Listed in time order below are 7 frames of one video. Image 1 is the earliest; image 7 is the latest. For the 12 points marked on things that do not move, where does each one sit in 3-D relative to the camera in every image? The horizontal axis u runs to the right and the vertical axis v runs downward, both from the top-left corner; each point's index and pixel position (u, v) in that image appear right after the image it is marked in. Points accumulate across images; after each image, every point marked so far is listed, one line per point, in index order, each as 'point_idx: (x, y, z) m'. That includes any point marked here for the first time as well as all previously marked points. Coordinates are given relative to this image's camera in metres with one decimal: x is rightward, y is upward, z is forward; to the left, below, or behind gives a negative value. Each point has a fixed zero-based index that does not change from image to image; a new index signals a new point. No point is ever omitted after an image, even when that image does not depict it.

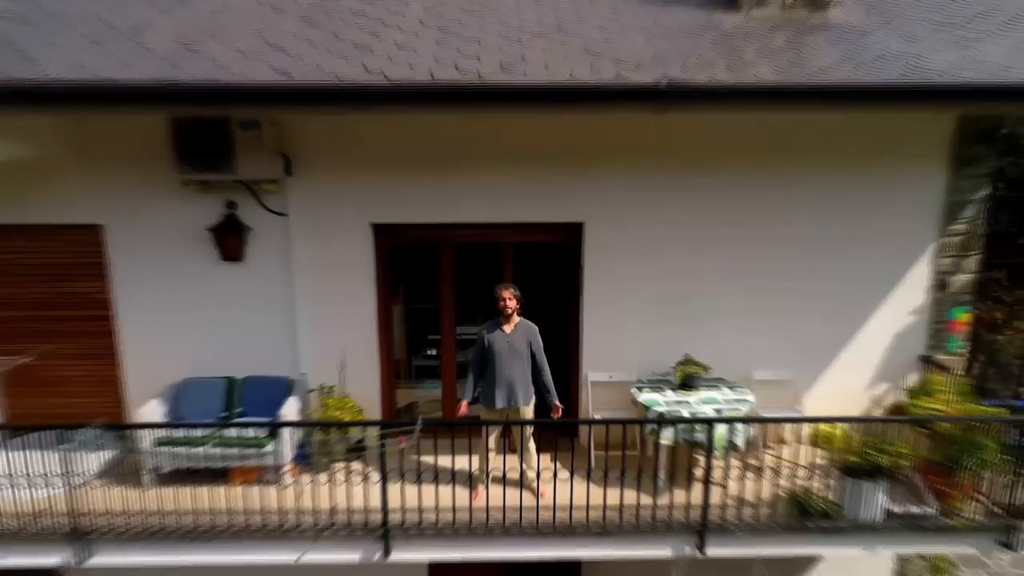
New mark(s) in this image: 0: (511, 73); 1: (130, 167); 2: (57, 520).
0: (0.0, +0.7, +2.3) m
1: (-1.5, +0.5, +2.8) m
2: (-1.6, -0.8, +2.5) m
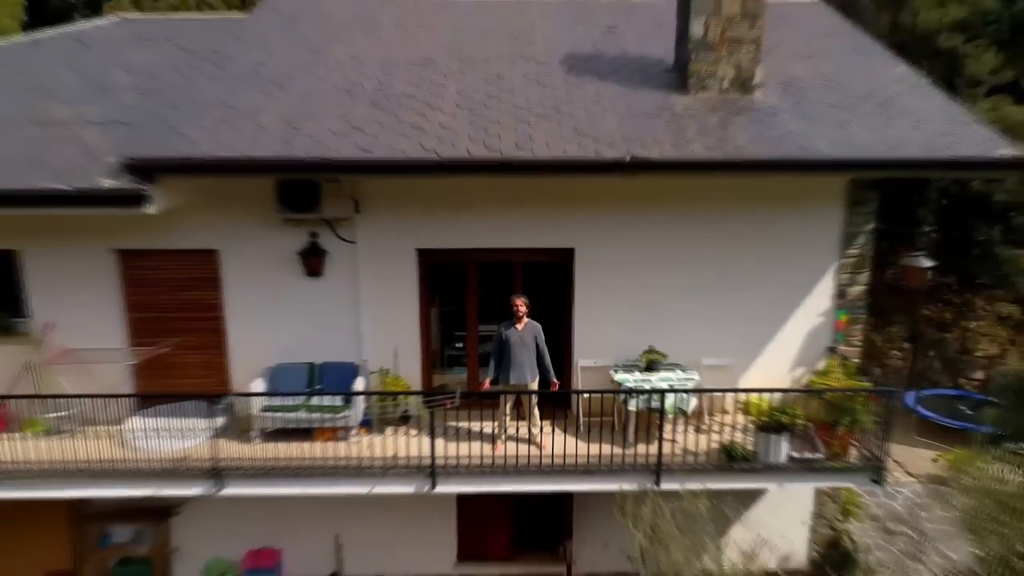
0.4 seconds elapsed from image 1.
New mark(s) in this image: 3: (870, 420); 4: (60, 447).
0: (+0.1, +0.6, +3.3) m
1: (-1.5, +0.4, +3.8) m
2: (-1.6, -0.9, +3.6) m
3: (+1.8, -0.6, +3.5) m
4: (-2.4, -0.8, +3.8) m
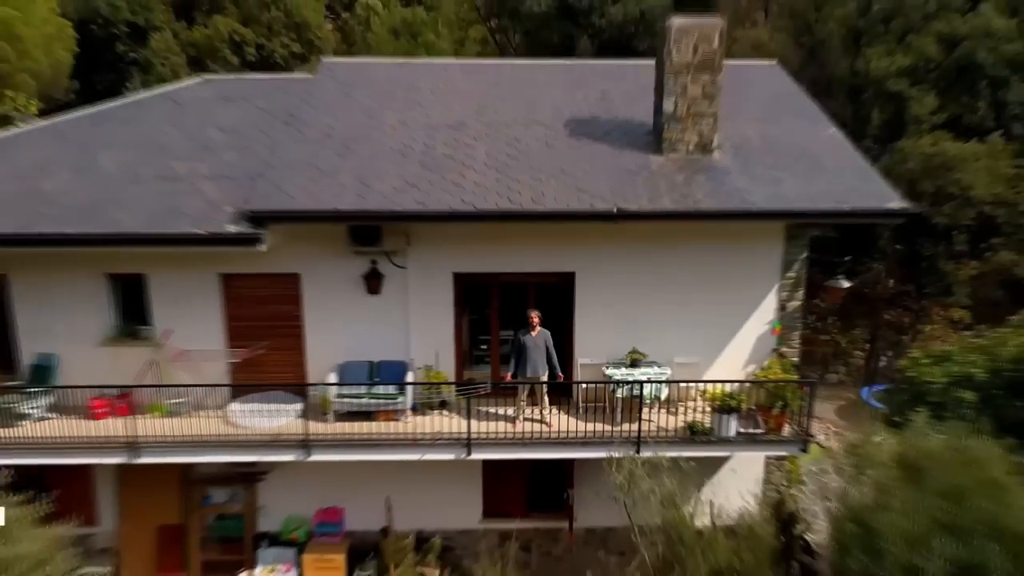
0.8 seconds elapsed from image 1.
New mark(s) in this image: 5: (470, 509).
0: (+0.2, +0.5, +4.5) m
1: (-1.4, +0.3, +4.9) m
2: (-1.5, -1.0, +4.7) m
3: (+1.9, -0.8, +4.7) m
4: (-2.3, -0.9, +4.9) m
5: (-0.3, -1.7, +5.4) m
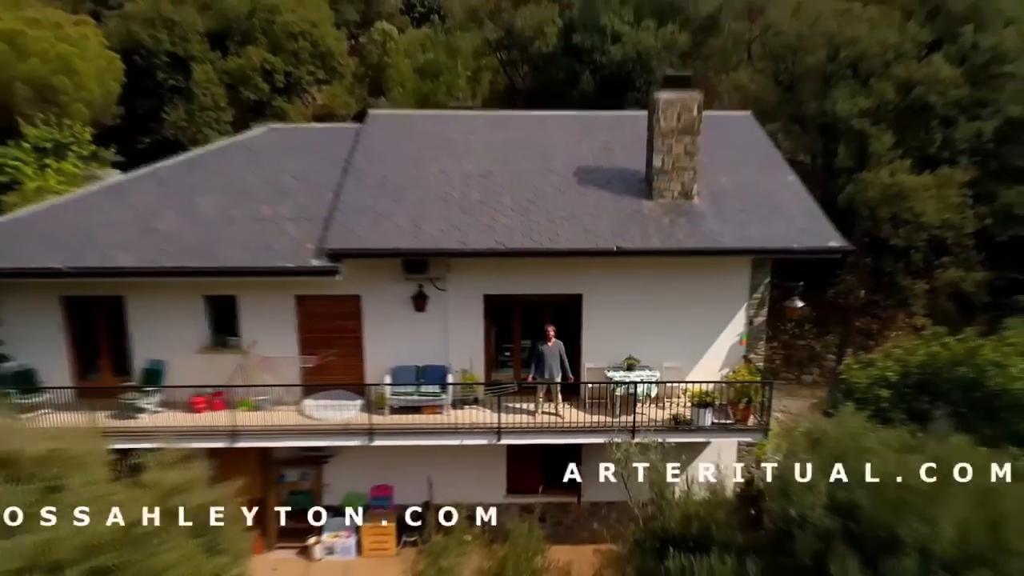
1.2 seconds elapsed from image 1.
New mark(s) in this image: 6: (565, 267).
0: (+0.3, +0.4, +5.7) m
1: (-1.2, +0.2, +6.2) m
2: (-1.3, -1.2, +5.9) m
3: (+2.1, -0.9, +5.9) m
4: (-2.1, -1.1, +6.1) m
5: (-0.1, -1.8, +6.6) m
6: (+0.5, +0.2, +6.1) m
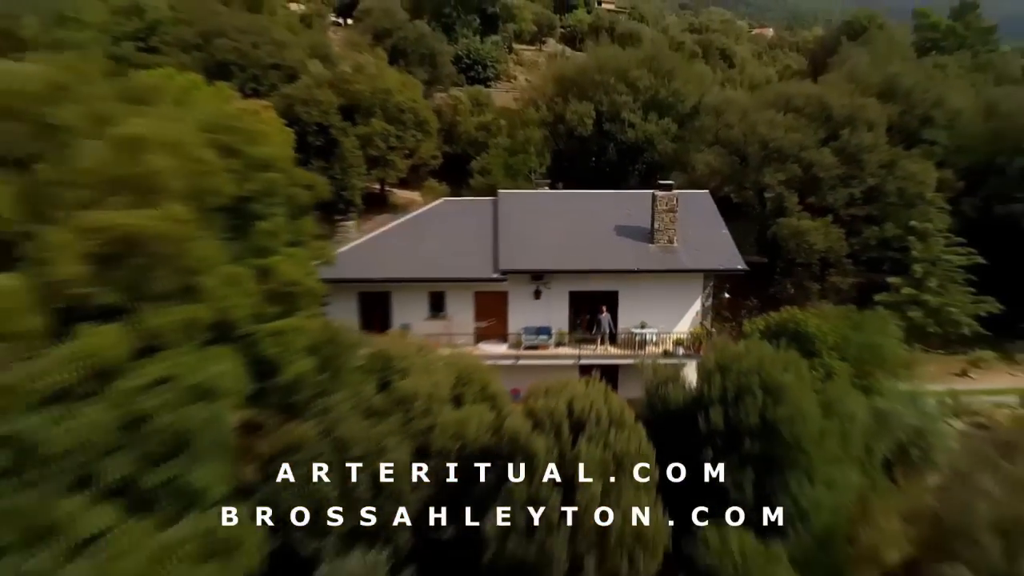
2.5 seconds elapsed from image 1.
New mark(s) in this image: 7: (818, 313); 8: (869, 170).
0: (+1.6, +0.4, +11.9) m
1: (+0.1, +0.2, +12.4) m
2: (0.0, -1.2, +12.2) m
3: (+3.3, -0.9, +12.1) m
4: (-0.9, -1.1, +12.4) m
5: (+1.1, -1.8, +12.8) m
6: (+1.7, +0.2, +12.4) m
7: (+5.4, -0.5, +12.4) m
8: (+7.9, +2.6, +15.6) m
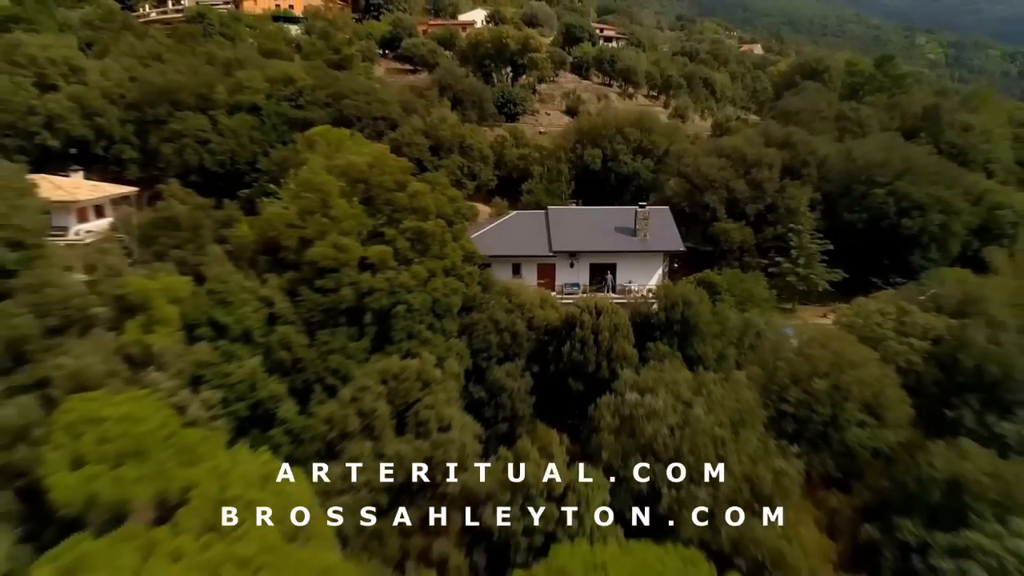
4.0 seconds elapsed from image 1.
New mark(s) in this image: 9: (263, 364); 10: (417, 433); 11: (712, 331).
0: (+3.1, +1.2, +22.1) m
1: (+1.6, +1.0, +22.6) m
2: (+1.4, -0.3, +22.4) m
3: (+4.8, -0.1, +22.3) m
4: (+0.6, -0.2, +22.6) m
5: (+2.6, -1.0, +23.0) m
6: (+3.2, +1.0, +22.6) m
7: (+6.8, +0.4, +22.6) m
8: (+9.4, +3.4, +25.8) m
9: (-5.3, -1.6, +15.2) m
10: (-2.0, -3.0, +14.7) m
11: (+5.4, -1.2, +19.1) m
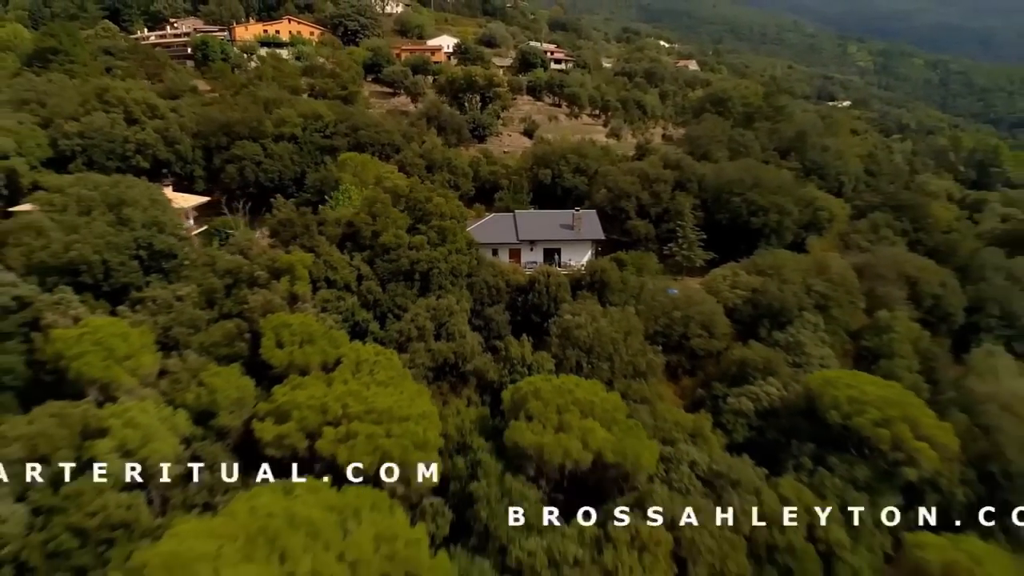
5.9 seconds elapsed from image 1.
0: (+2.1, +2.4, +33.8) m
1: (+0.6, +2.2, +34.2) m
2: (+0.5, +0.8, +33.9) m
3: (+3.9, +1.1, +34.1) m
4: (-0.3, +0.9, +34.1) m
5: (+1.6, +0.2, +34.7) m
6: (+2.2, +2.2, +34.3) m
7: (+5.9, +1.6, +34.5) m
8: (+8.2, +4.7, +37.9) m
9: (-5.8, -0.5, +26.3) m
10: (-2.4, -1.9, +26.1) m
11: (+4.7, 0.0, +30.9) m
